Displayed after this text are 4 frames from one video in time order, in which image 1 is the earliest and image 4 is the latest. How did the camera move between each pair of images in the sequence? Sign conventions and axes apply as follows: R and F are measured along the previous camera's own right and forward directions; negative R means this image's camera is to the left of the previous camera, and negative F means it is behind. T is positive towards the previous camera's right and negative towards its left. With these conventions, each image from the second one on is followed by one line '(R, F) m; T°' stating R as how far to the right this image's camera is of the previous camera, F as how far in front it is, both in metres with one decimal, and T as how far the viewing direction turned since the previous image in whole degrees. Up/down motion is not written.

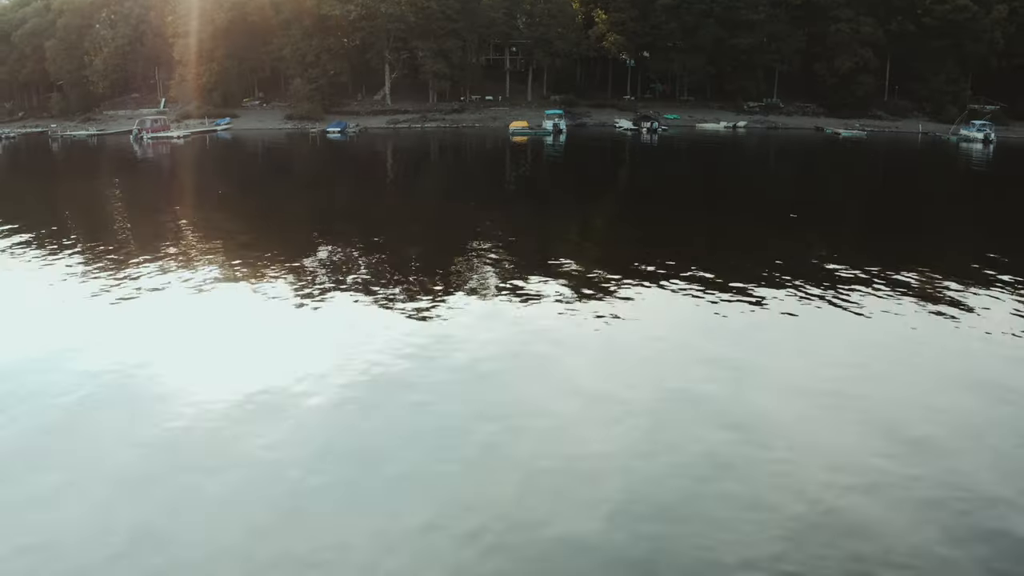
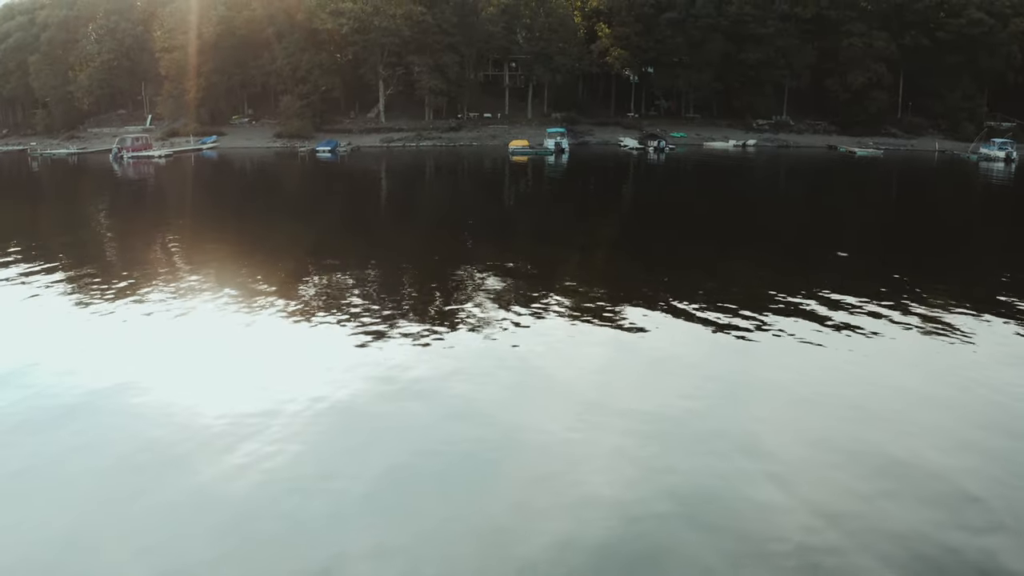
(-0.1, +1.7) m; 0°
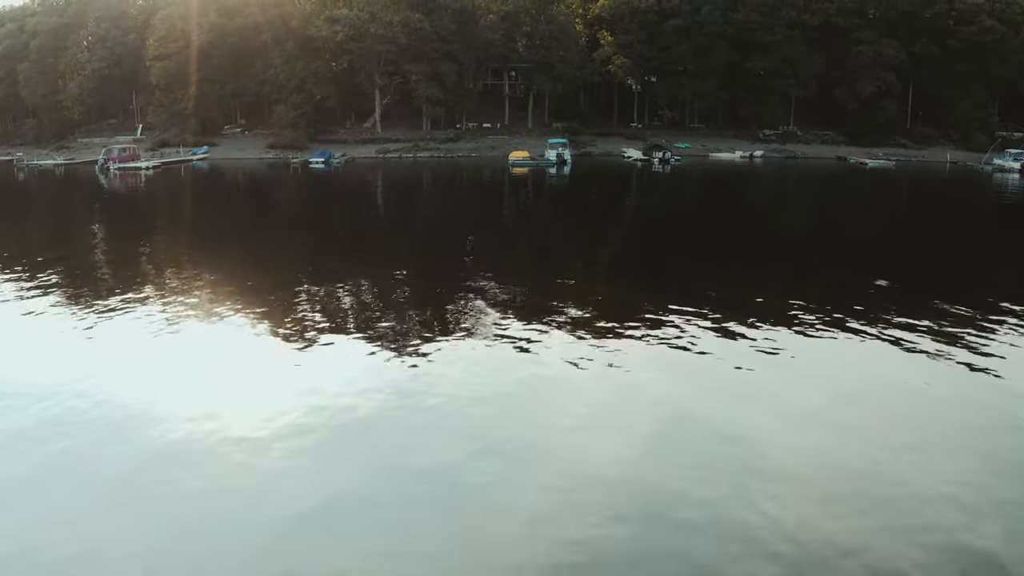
(0.0, +1.1) m; 0°
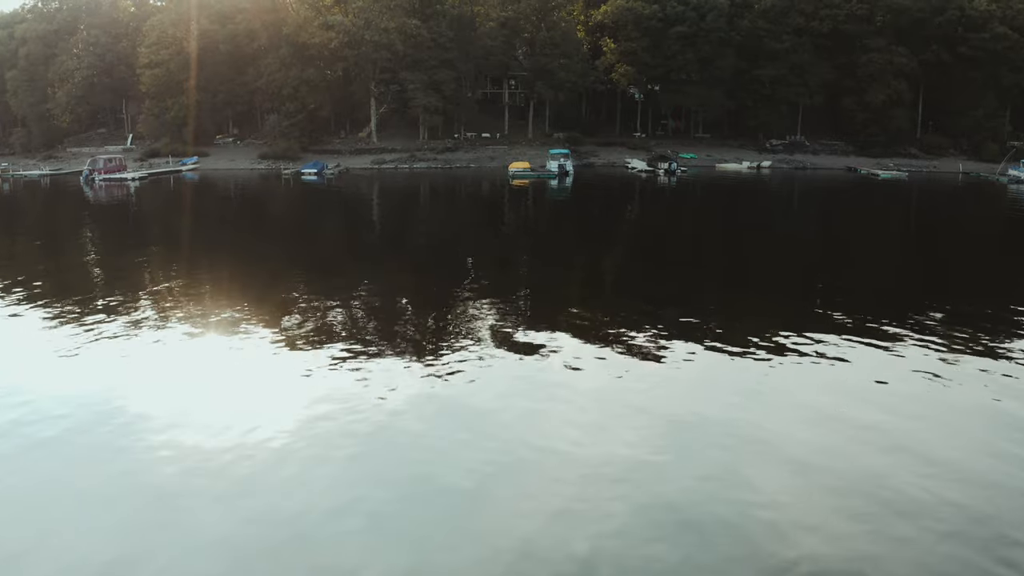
(0.0, +1.1) m; 0°
